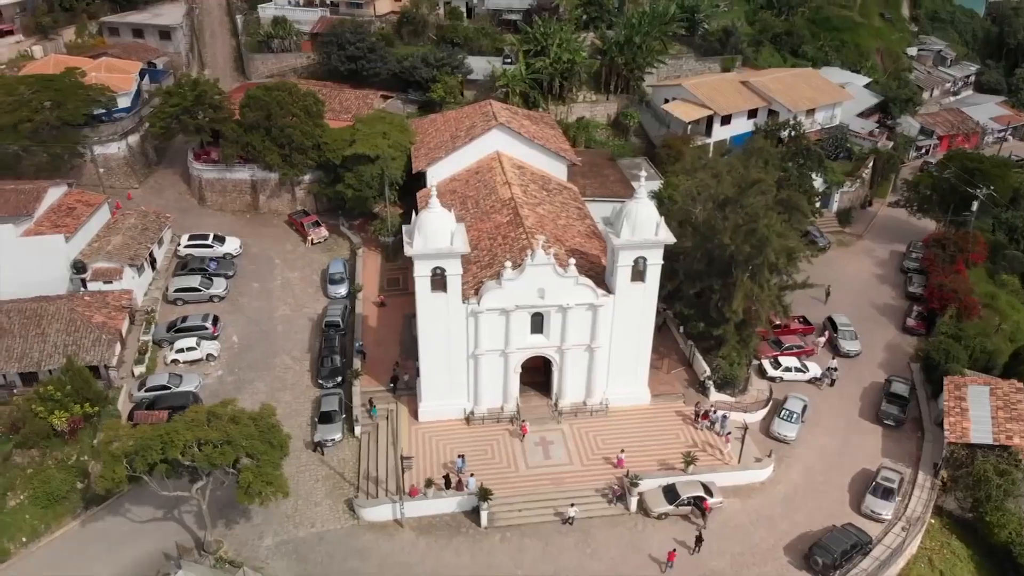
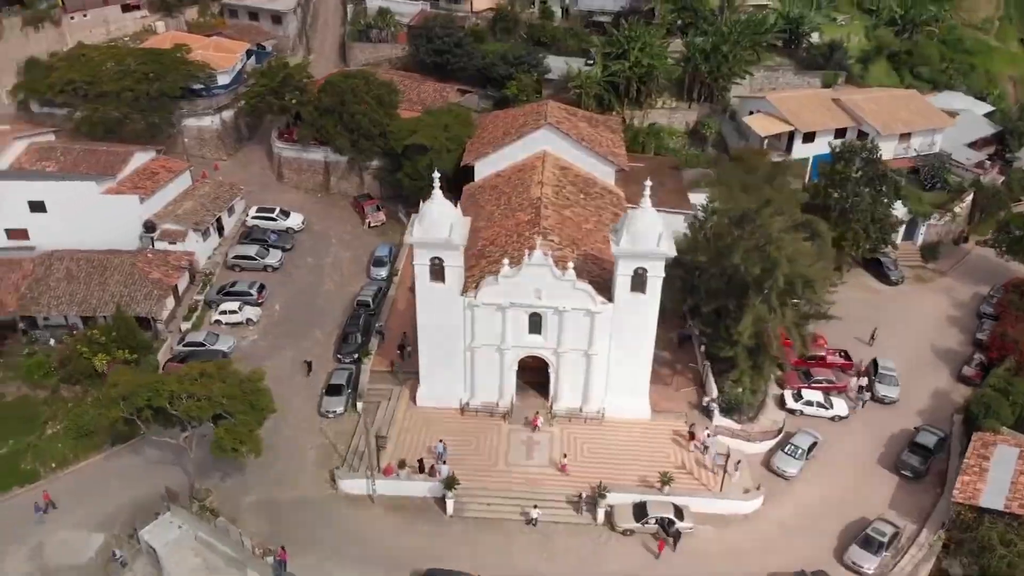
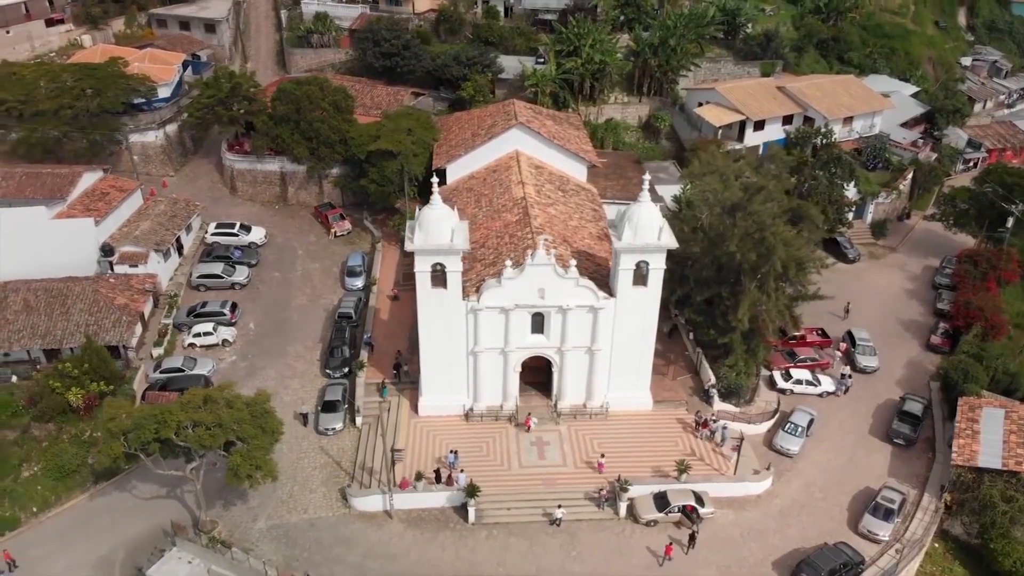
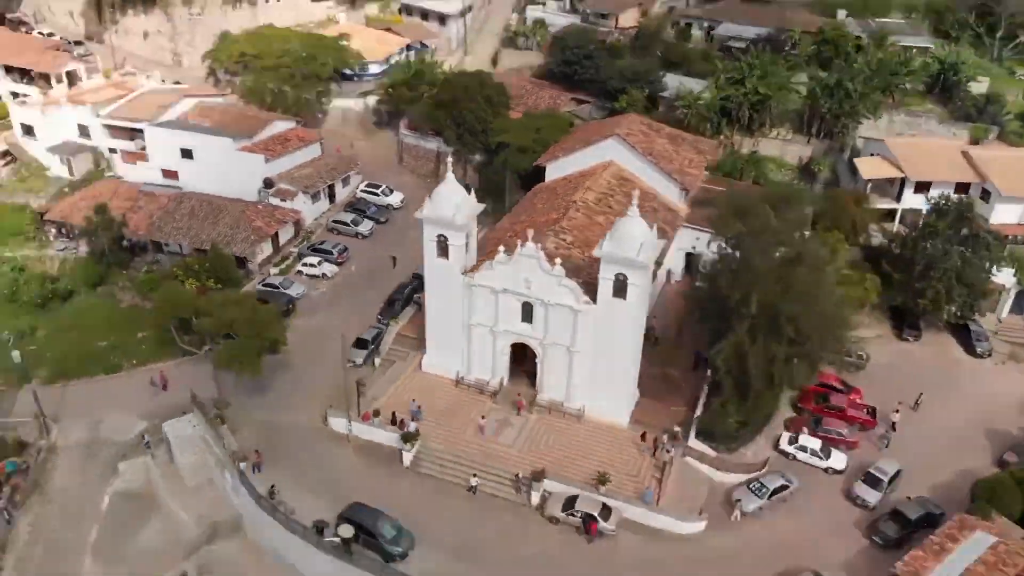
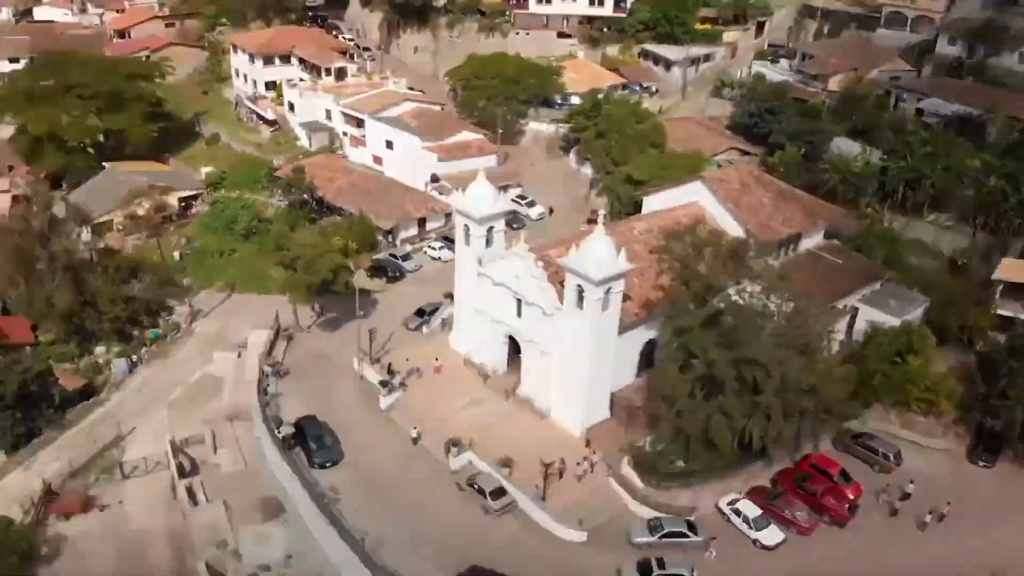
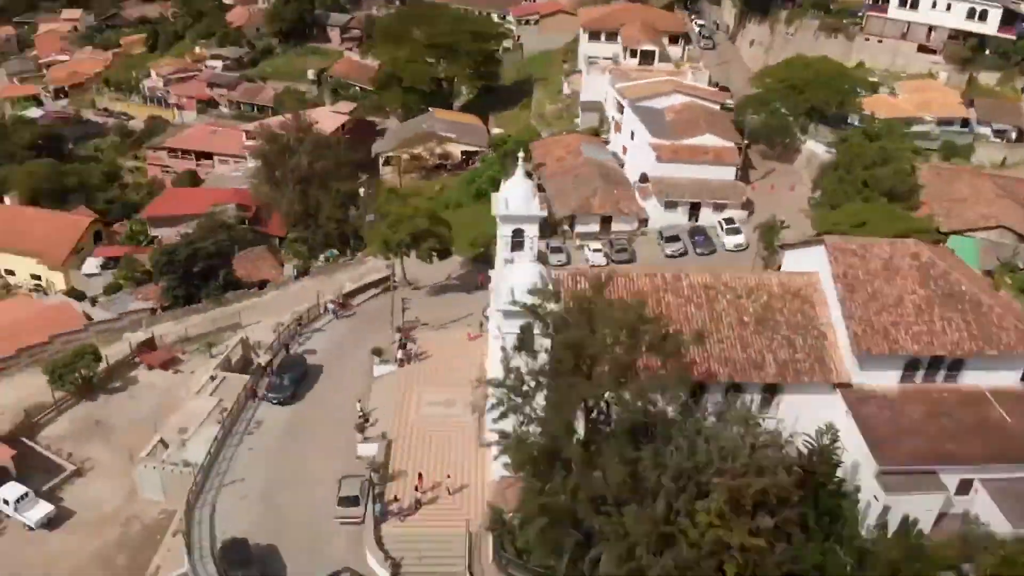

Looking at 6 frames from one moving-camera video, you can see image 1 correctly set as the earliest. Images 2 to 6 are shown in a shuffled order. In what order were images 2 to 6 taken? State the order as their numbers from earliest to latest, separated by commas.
3, 2, 4, 5, 6
